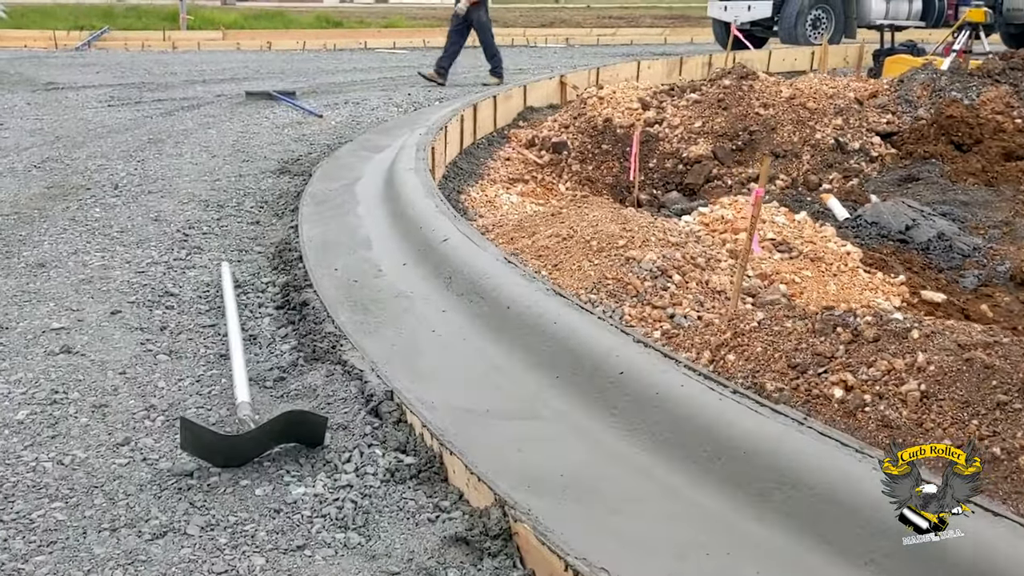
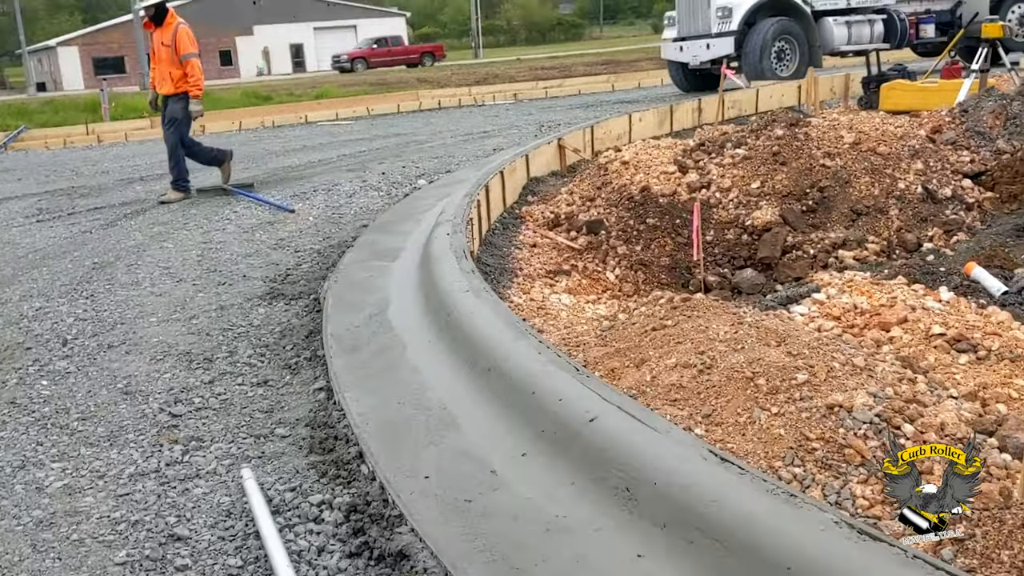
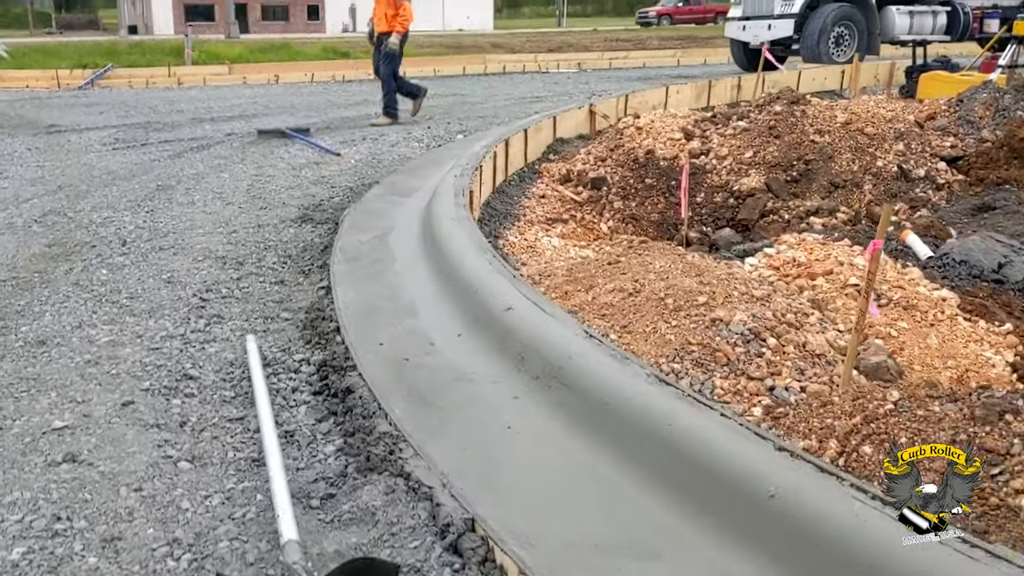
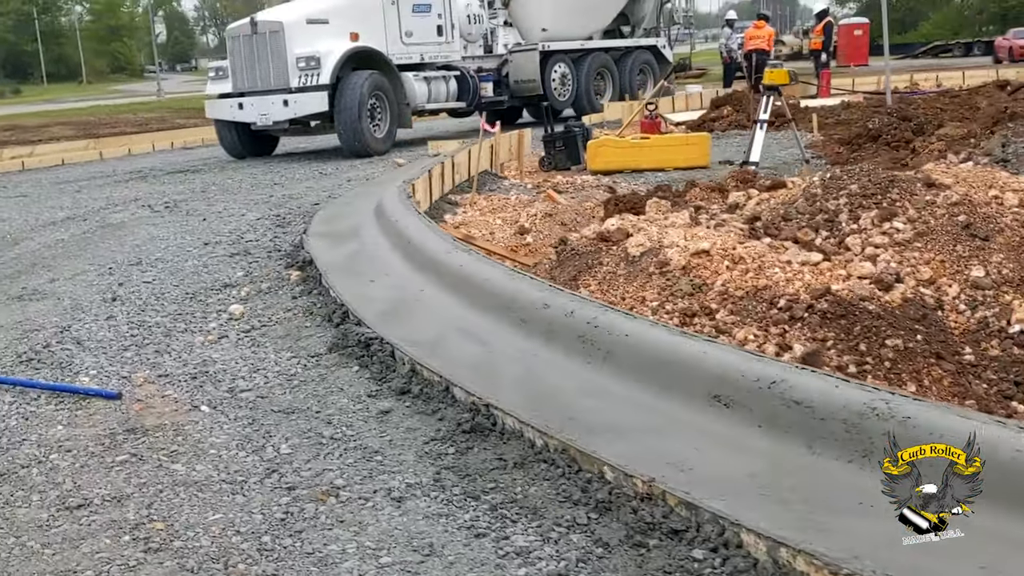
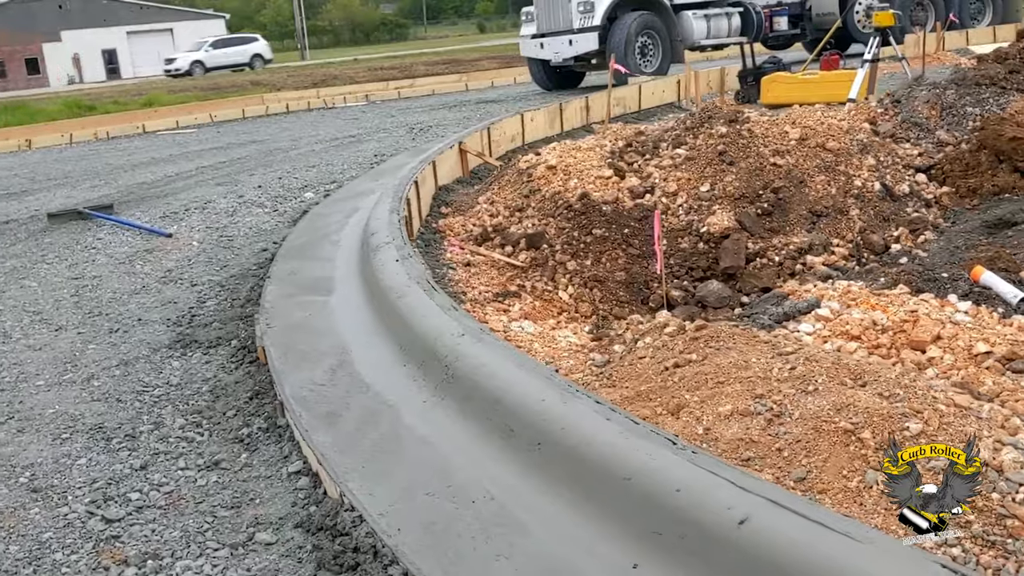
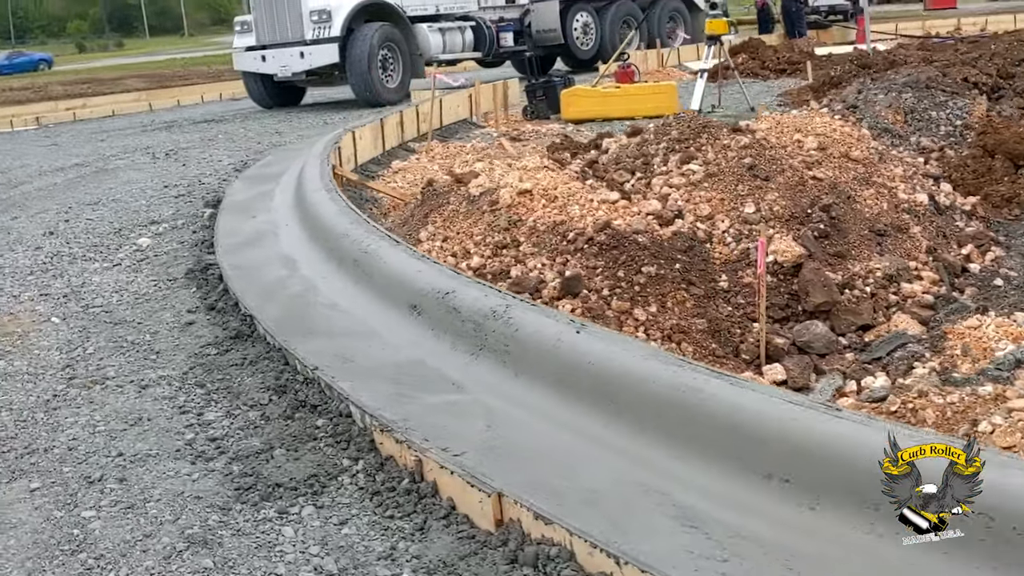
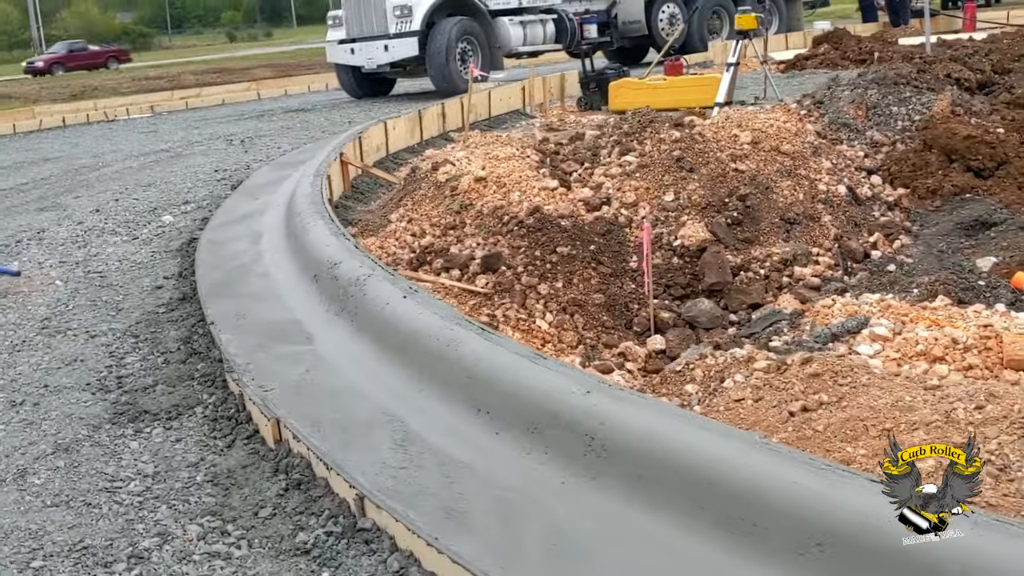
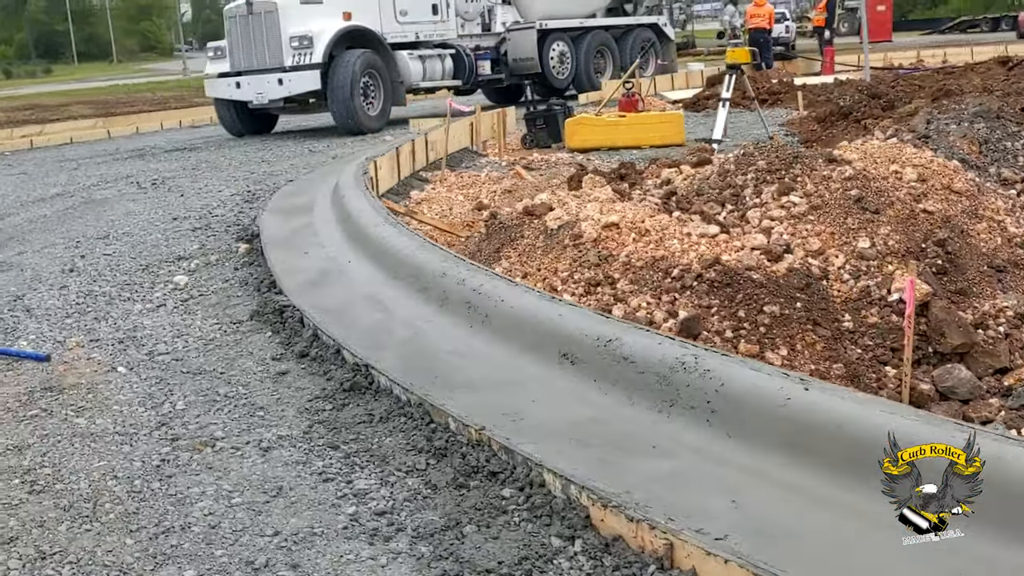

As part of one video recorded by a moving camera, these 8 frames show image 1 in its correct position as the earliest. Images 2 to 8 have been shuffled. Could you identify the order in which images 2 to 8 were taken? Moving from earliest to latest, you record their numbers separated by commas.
3, 2, 5, 7, 6, 8, 4
